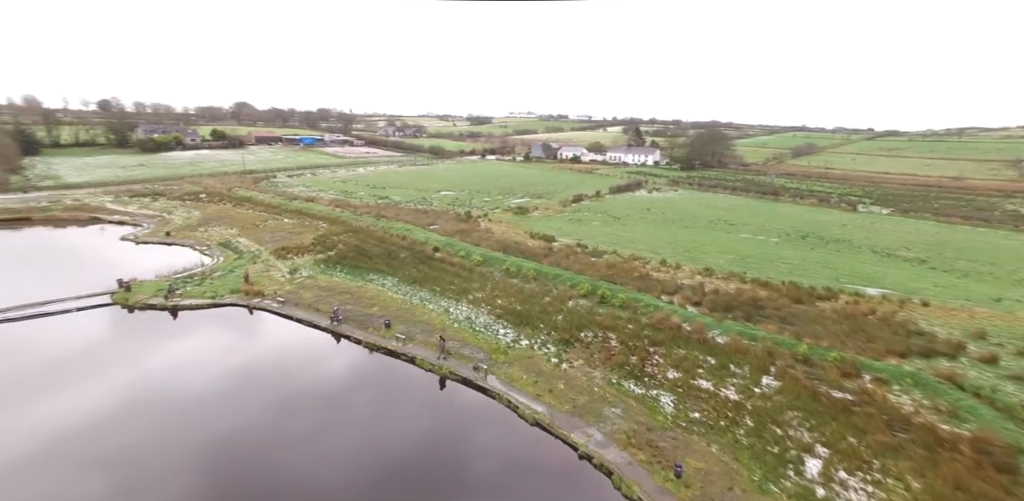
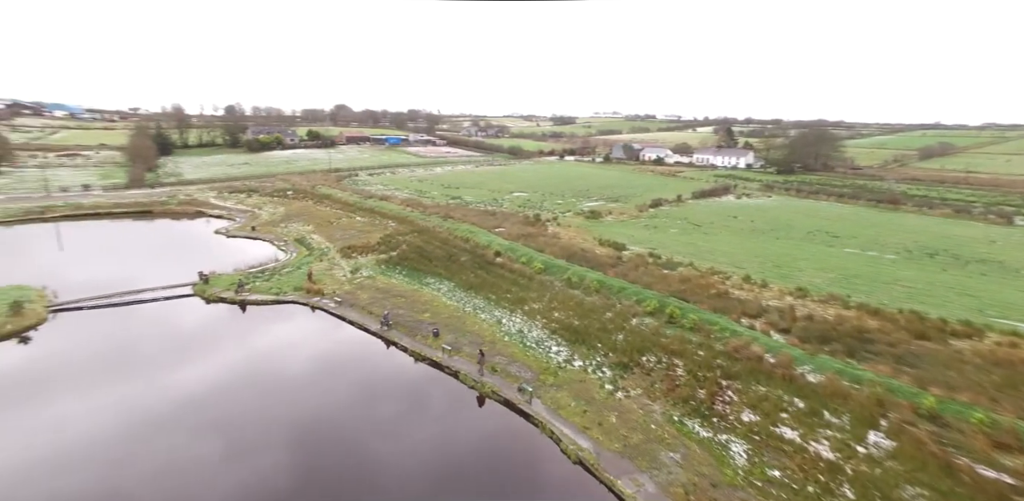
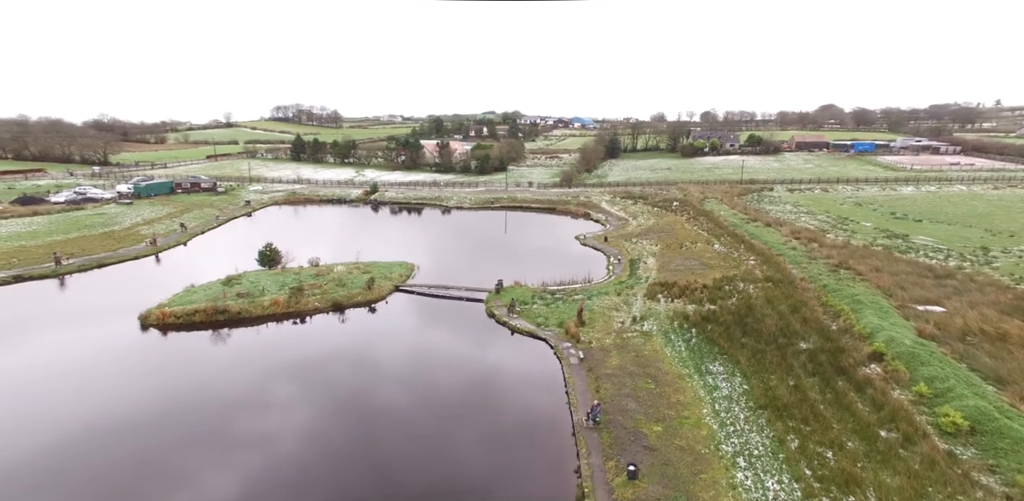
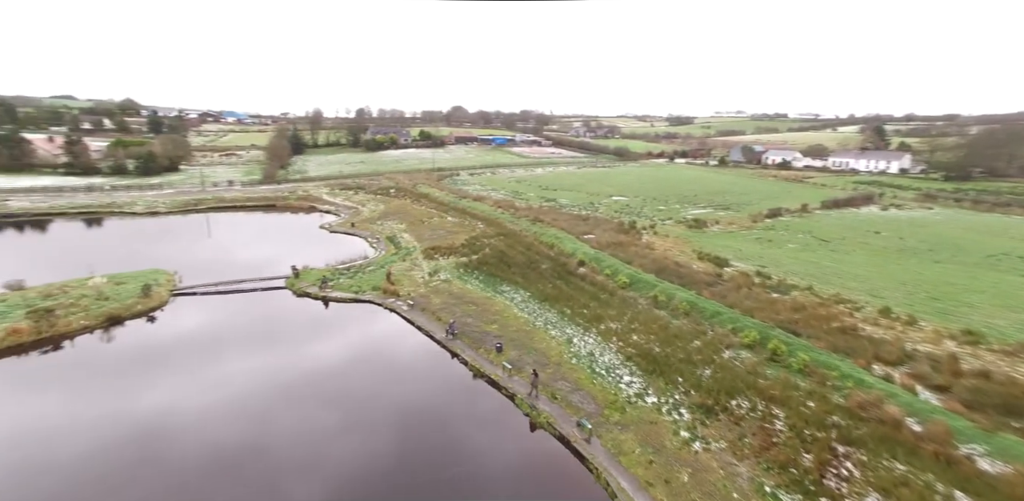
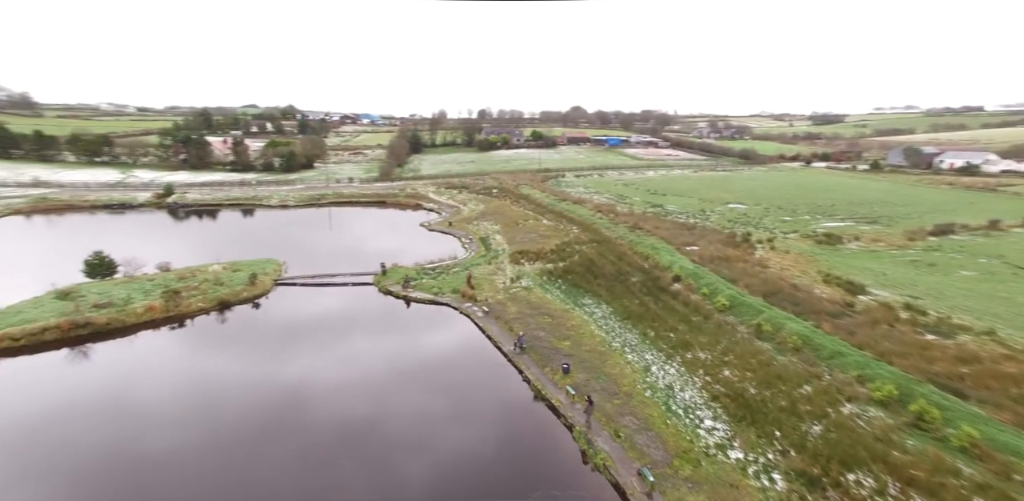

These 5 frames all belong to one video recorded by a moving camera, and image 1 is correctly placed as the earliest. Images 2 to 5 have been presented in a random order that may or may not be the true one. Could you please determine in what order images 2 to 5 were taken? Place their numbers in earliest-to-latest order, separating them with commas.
2, 4, 5, 3
